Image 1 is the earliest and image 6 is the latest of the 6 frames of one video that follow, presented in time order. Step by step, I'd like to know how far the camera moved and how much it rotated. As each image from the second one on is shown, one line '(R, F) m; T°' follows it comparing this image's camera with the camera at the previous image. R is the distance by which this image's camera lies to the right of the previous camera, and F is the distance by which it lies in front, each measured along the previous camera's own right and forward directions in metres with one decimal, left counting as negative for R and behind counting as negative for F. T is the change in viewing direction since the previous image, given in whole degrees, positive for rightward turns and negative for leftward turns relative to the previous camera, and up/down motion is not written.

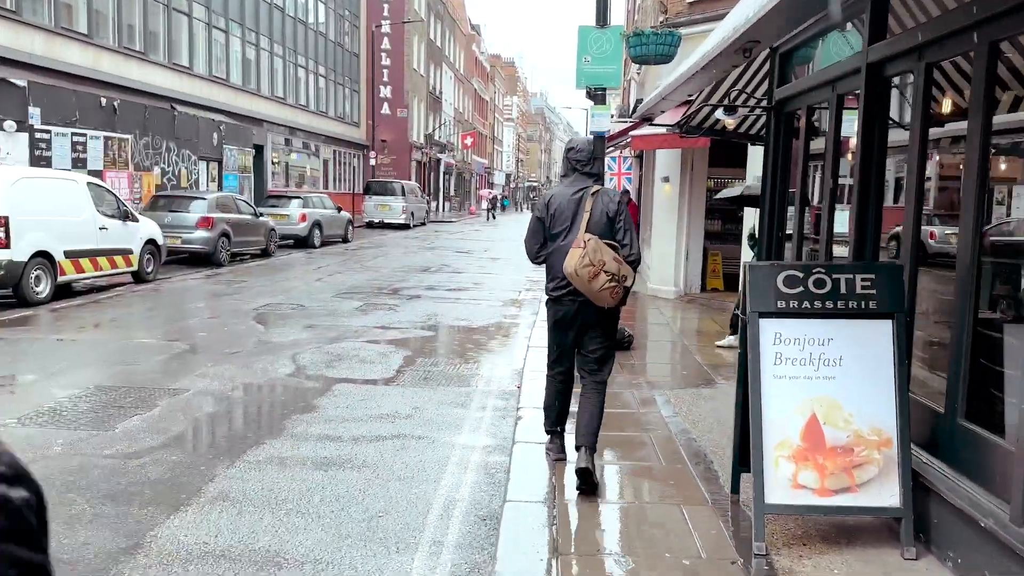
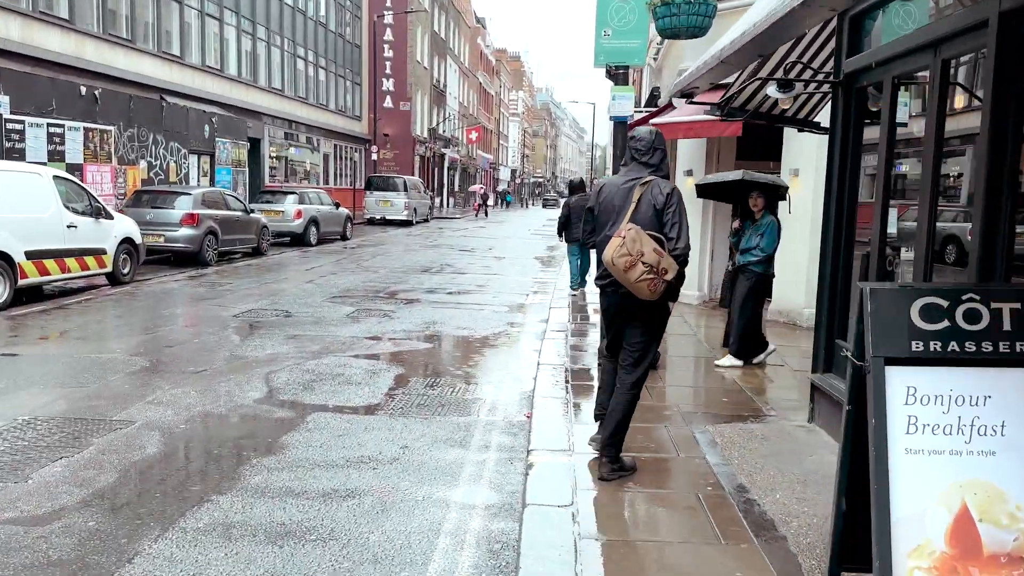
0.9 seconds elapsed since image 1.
(0.0, +1.1) m; 0°
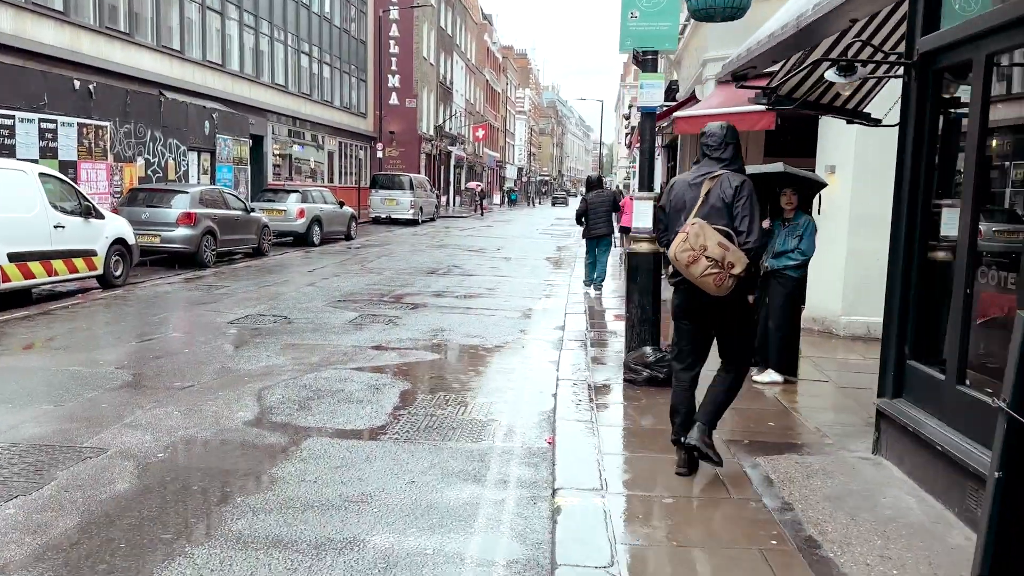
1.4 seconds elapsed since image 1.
(-0.1, +0.6) m; 0°
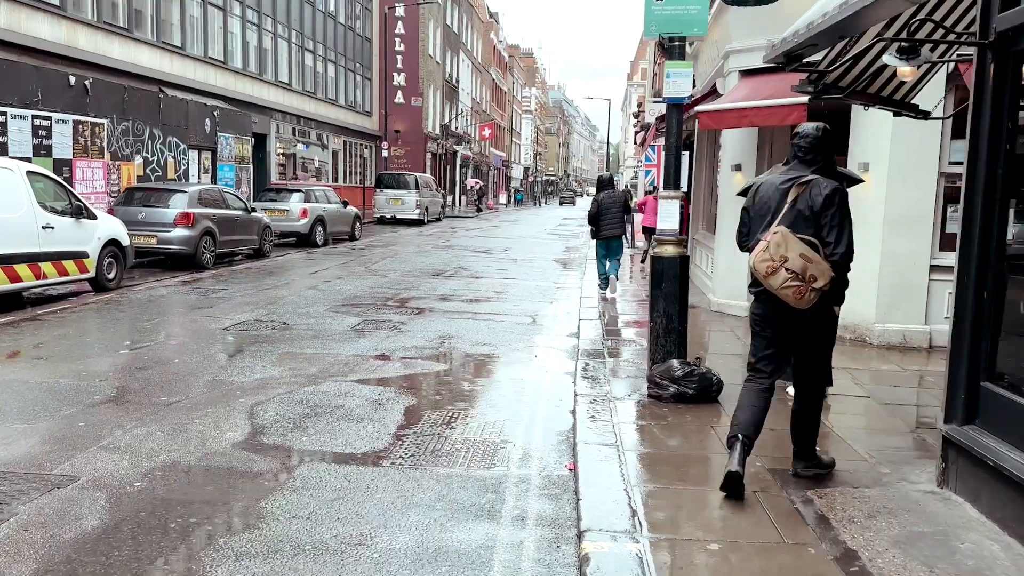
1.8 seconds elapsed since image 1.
(-0.1, +0.5) m; 0°
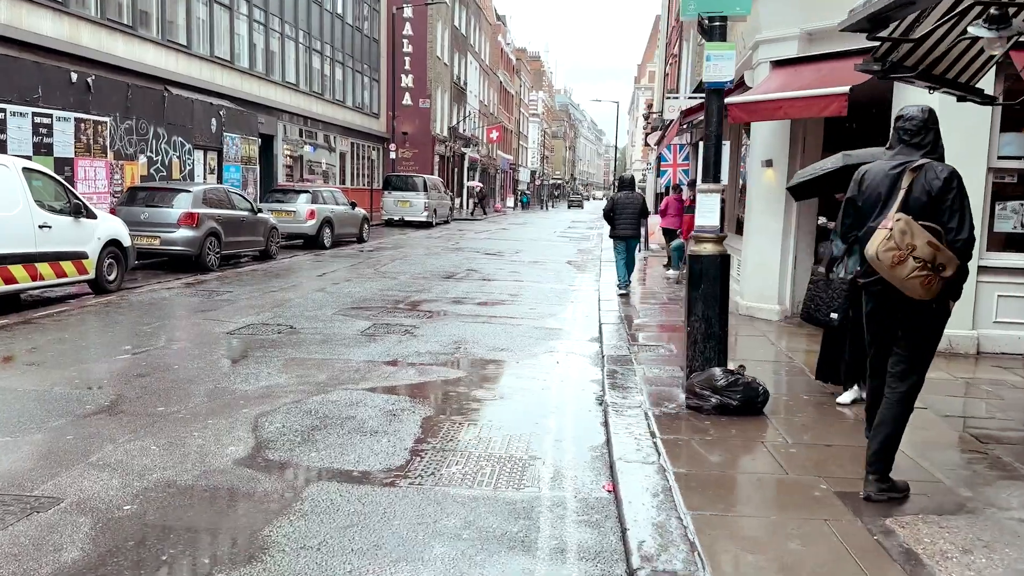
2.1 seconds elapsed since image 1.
(-0.1, +0.5) m; 0°
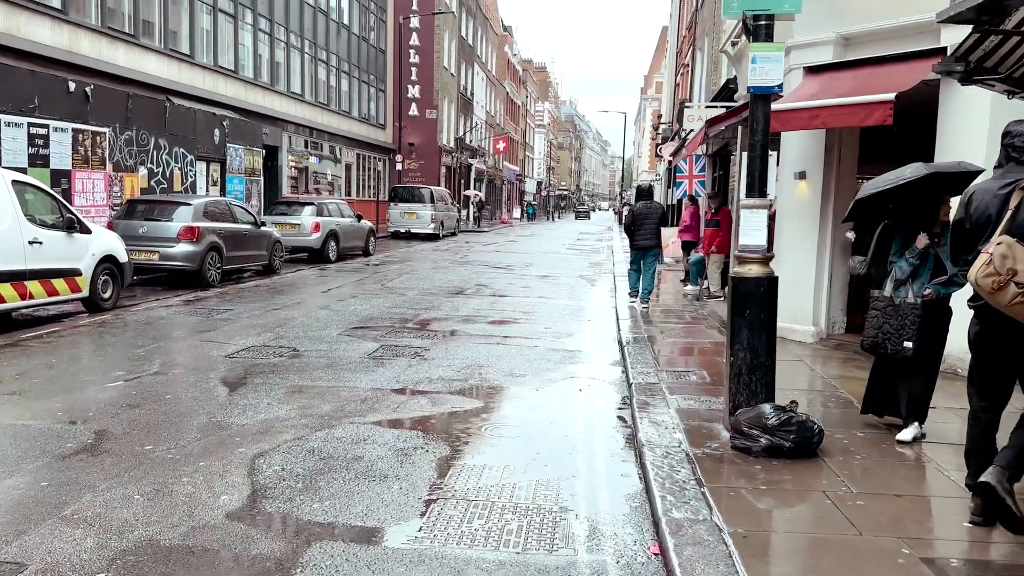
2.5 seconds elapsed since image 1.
(-0.1, +0.5) m; 0°
